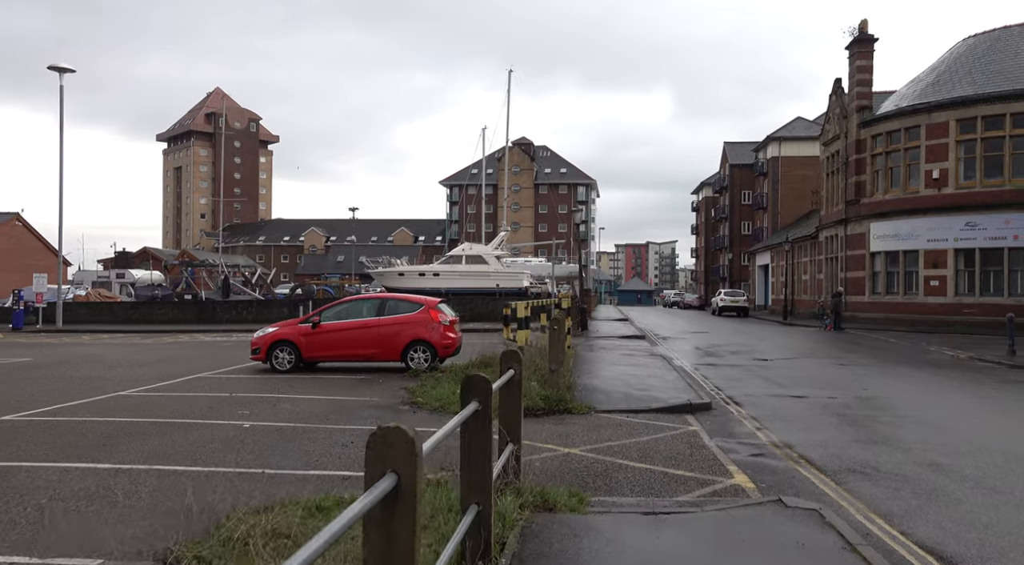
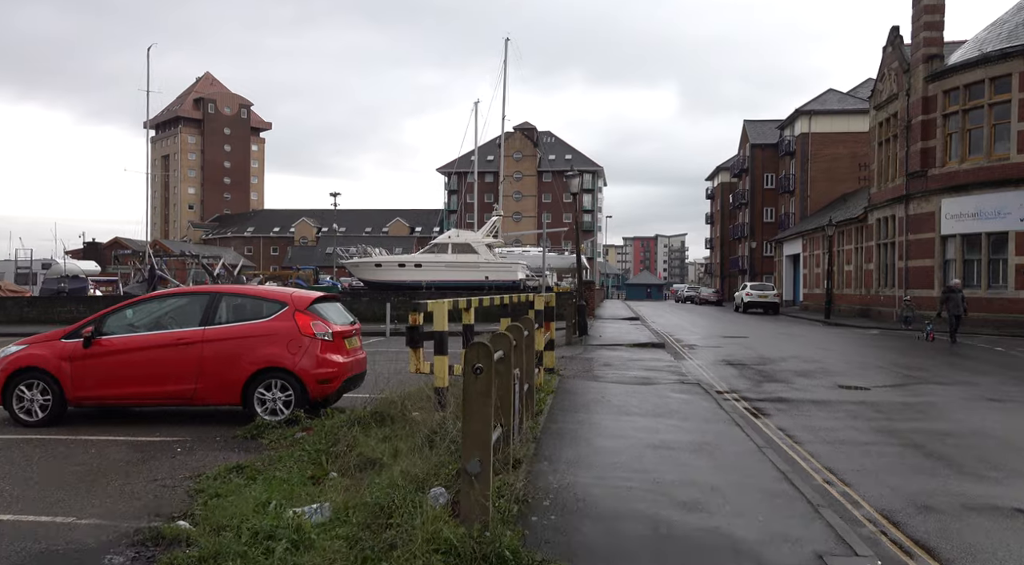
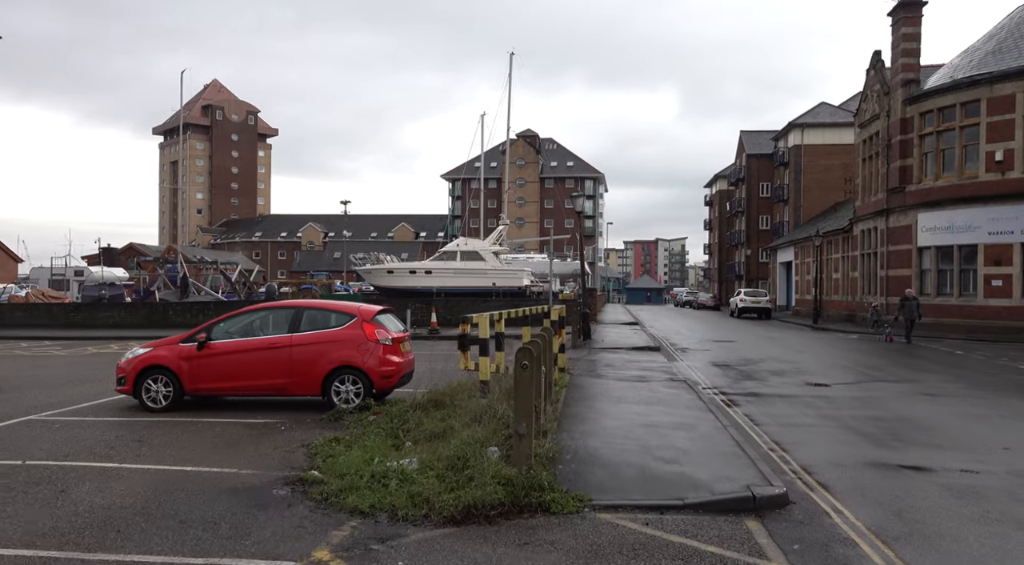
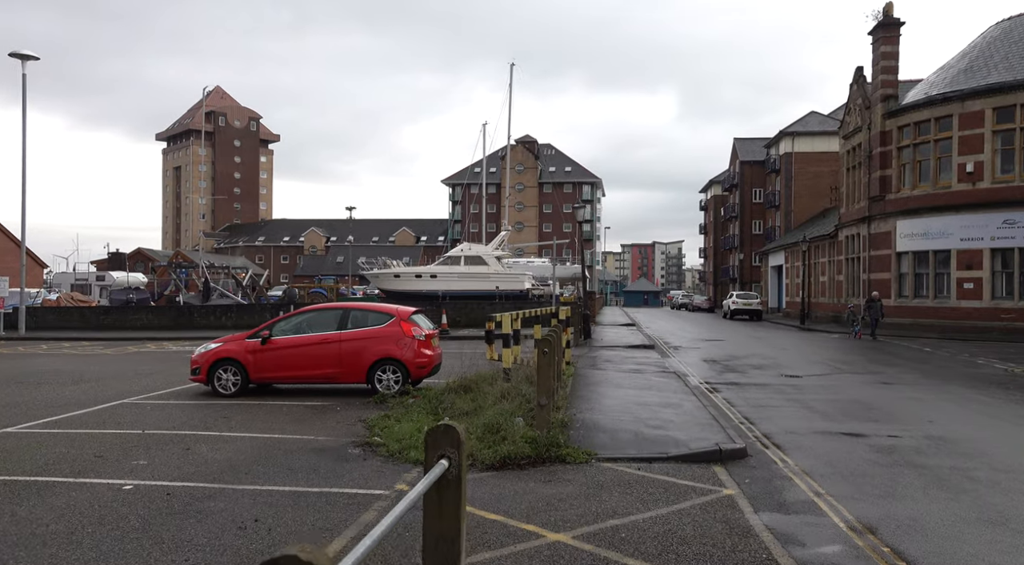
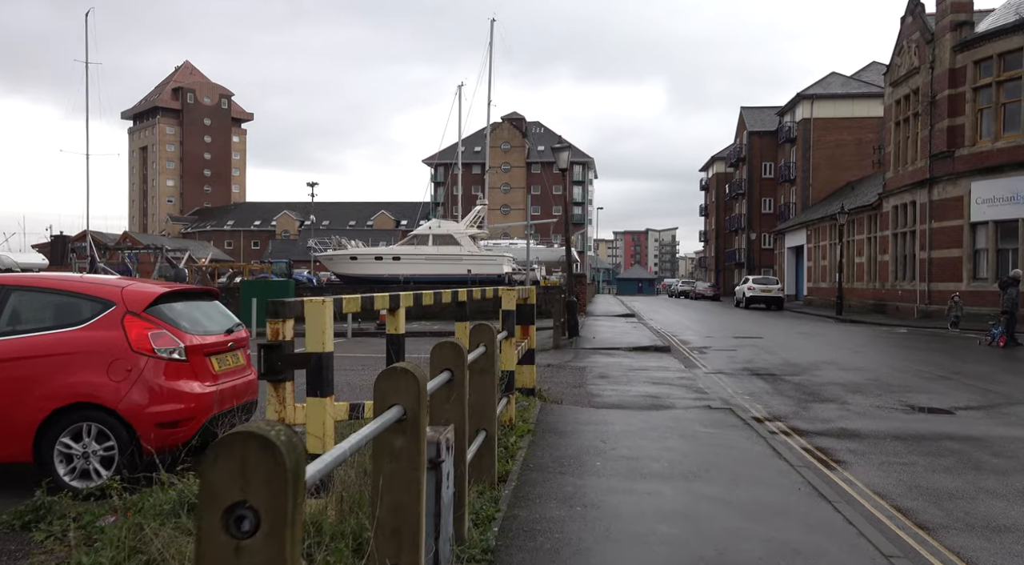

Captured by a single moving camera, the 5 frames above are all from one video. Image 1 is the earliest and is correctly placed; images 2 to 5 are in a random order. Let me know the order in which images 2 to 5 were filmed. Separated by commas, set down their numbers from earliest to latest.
4, 3, 2, 5
